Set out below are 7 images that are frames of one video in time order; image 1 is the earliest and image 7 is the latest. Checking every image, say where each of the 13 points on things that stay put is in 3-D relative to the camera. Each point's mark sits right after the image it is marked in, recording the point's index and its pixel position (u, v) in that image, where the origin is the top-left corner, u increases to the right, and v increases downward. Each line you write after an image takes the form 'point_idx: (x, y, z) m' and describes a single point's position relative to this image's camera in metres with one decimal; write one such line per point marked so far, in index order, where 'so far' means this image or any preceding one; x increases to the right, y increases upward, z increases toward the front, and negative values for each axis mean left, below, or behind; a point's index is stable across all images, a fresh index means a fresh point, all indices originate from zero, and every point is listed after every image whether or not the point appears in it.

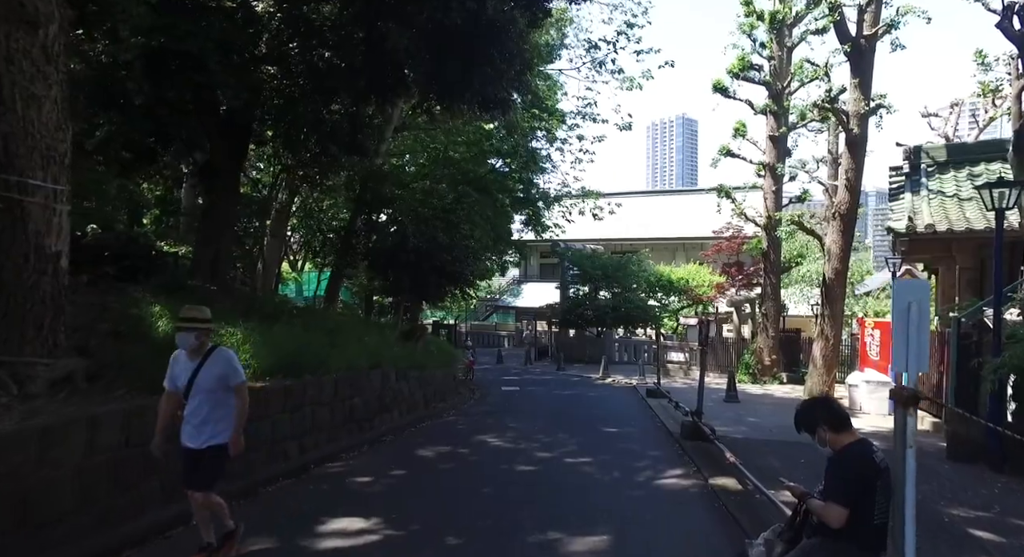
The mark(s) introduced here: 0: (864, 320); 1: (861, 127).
0: (+7.6, -0.9, +15.1) m
1: (+7.3, +3.2, +14.7) m
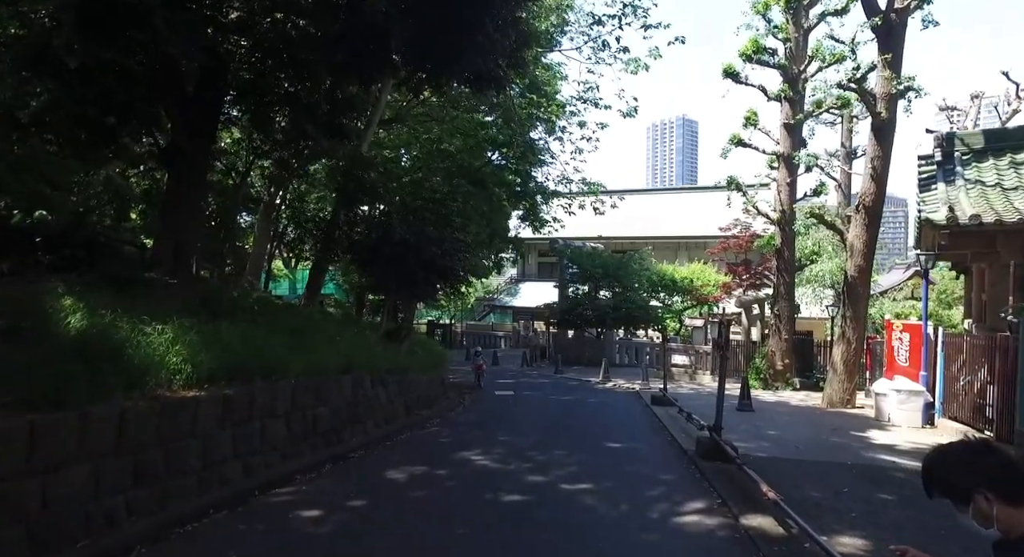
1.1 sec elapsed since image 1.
0: (+7.5, -0.8, +13.8) m
1: (+7.2, +3.2, +13.4) m
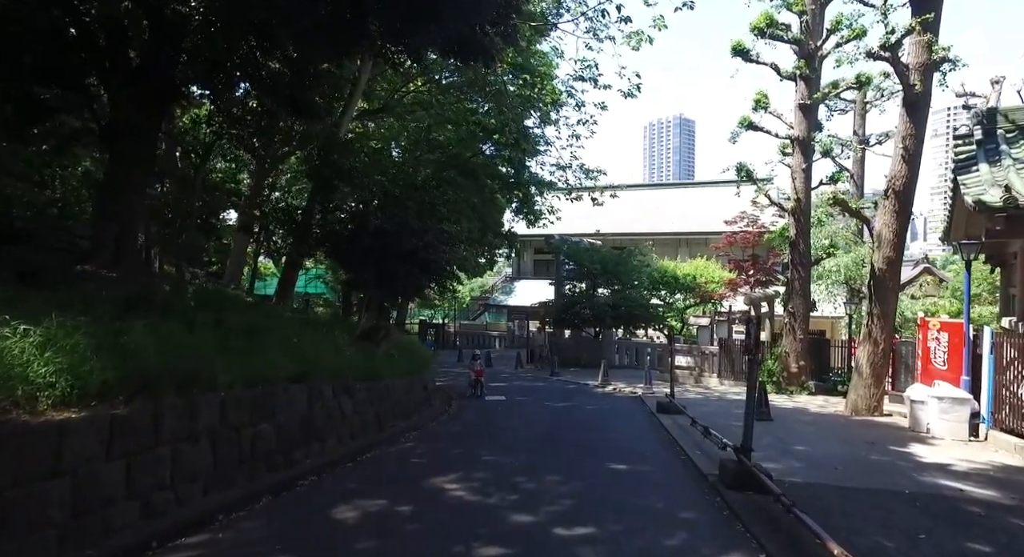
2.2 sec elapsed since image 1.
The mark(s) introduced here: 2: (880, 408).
0: (+7.3, -0.7, +12.4) m
1: (+7.0, +3.3, +12.0) m
2: (+6.9, -2.4, +13.2) m
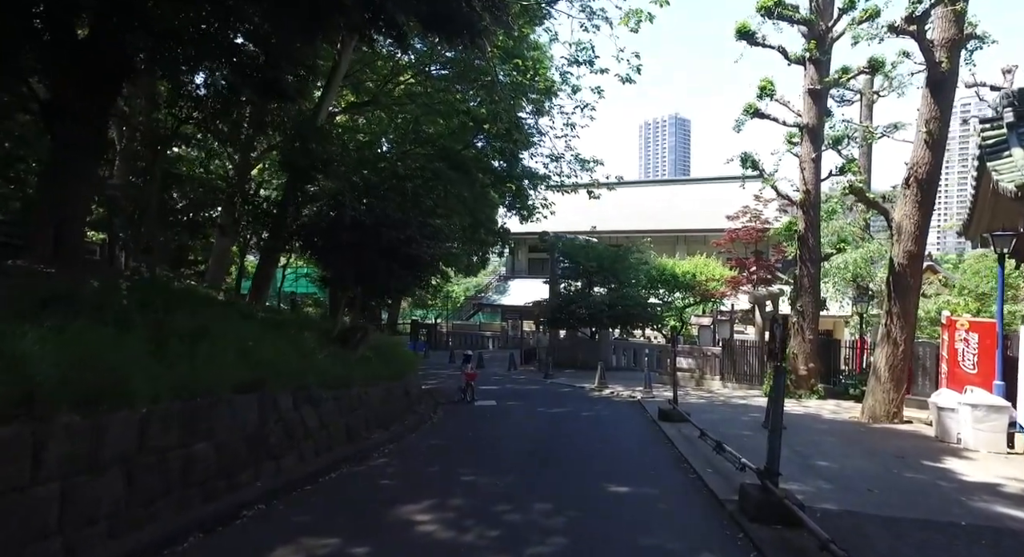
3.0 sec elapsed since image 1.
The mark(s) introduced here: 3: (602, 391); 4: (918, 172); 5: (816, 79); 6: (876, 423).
0: (+7.1, -0.7, +11.3) m
1: (+6.8, +3.4, +11.0) m
2: (+6.7, -2.4, +12.2) m
3: (+2.4, -3.0, +19.0) m
4: (+6.7, +1.8, +11.6) m
5: (+6.8, +4.4, +15.7) m
6: (+6.3, -2.5, +12.2) m
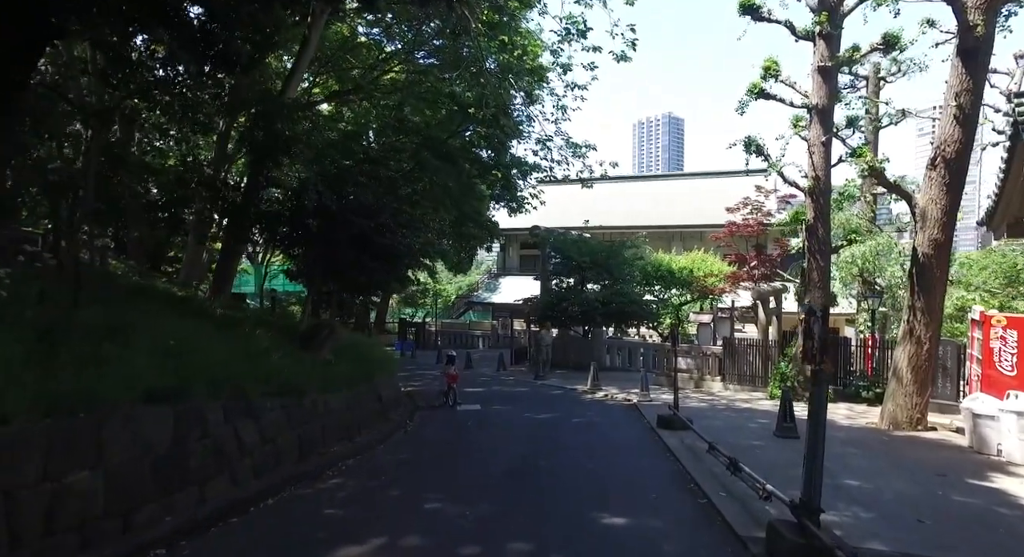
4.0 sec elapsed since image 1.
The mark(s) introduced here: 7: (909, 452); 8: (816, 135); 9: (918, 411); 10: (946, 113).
0: (+6.8, -0.5, +10.2) m
1: (+6.6, +3.5, +9.8) m
2: (+6.5, -2.2, +11.1) m
3: (+2.1, -2.9, +17.8) m
4: (+6.4, +1.9, +10.4) m
5: (+6.5, +4.6, +14.5) m
6: (+6.0, -2.4, +11.0) m
7: (+5.1, -2.2, +9.0) m
8: (+6.4, +3.0, +14.9) m
9: (+6.4, -2.1, +11.1) m
10: (+6.4, +2.5, +10.4) m
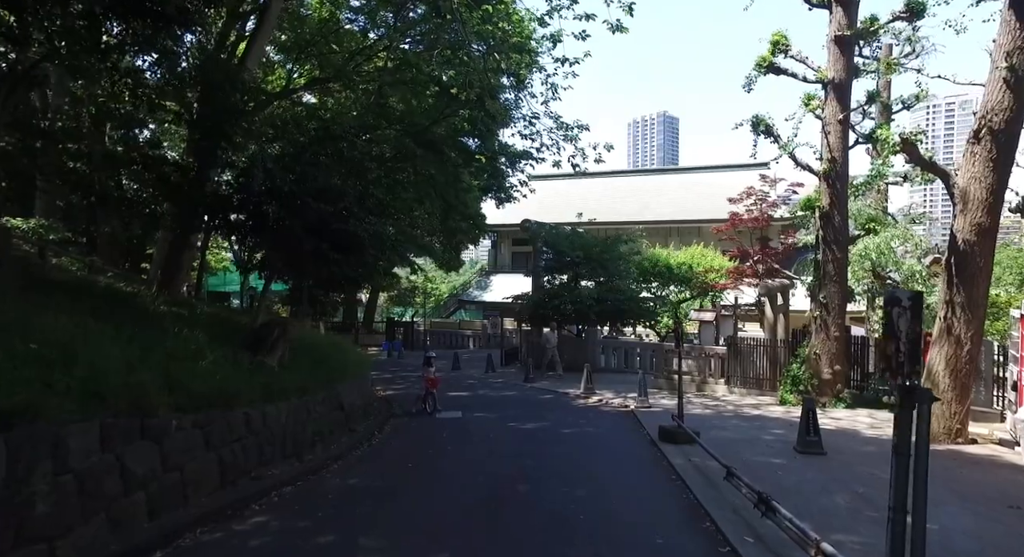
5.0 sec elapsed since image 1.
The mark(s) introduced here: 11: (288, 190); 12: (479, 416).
0: (+6.6, -0.4, +8.8) m
1: (+6.3, +3.7, +8.4) m
2: (+6.2, -2.1, +9.6) m
3: (+1.8, -2.8, +16.3) m
4: (+6.1, +2.0, +9.0) m
5: (+6.1, +4.7, +13.1) m
6: (+5.8, -2.3, +9.6) m
7: (+4.8, -2.1, +7.6) m
8: (+6.1, +3.2, +13.5) m
9: (+6.1, -2.0, +9.7) m
10: (+6.2, +2.6, +9.0) m
11: (-3.5, +1.4, +11.5) m
12: (-0.7, -2.7, +14.0) m
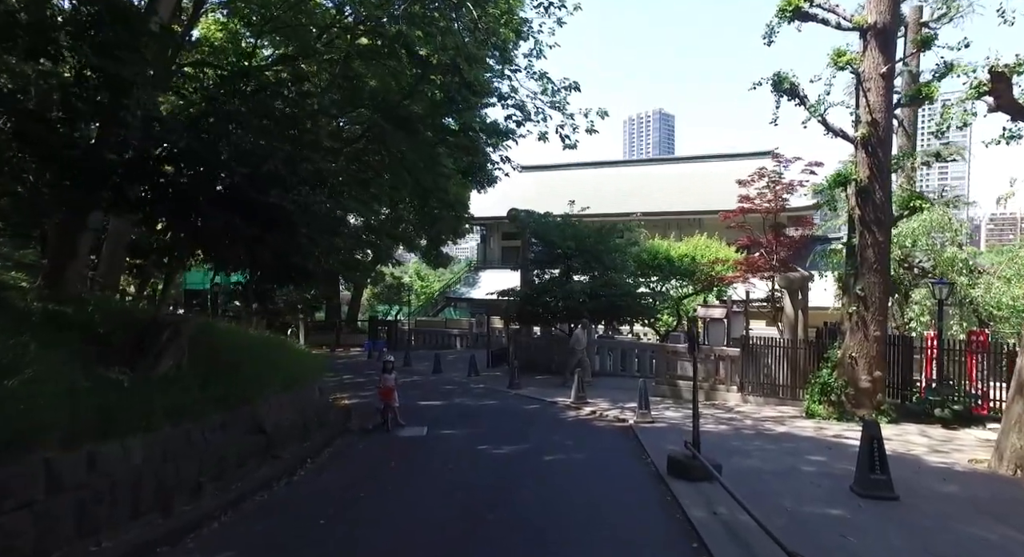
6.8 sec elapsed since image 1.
0: (+6.2, -0.2, +6.5) m
1: (+5.9, +3.8, +6.0) m
2: (+5.8, -1.9, +7.3) m
3: (+1.4, -2.6, +14.0) m
4: (+5.7, +2.2, +6.7) m
5: (+5.7, +4.9, +10.8) m
6: (+5.4, -2.1, +7.3) m
7: (+4.5, -1.9, +5.3) m
8: (+5.7, +3.3, +11.2) m
9: (+5.7, -1.8, +7.4) m
10: (+5.8, +2.8, +6.7) m
11: (-3.9, +1.5, +9.1) m
12: (-1.1, -2.5, +11.7) m
